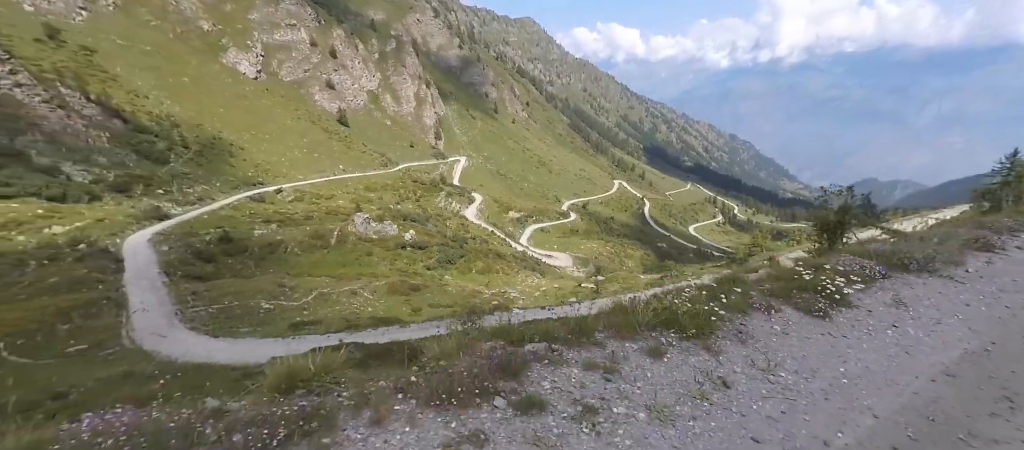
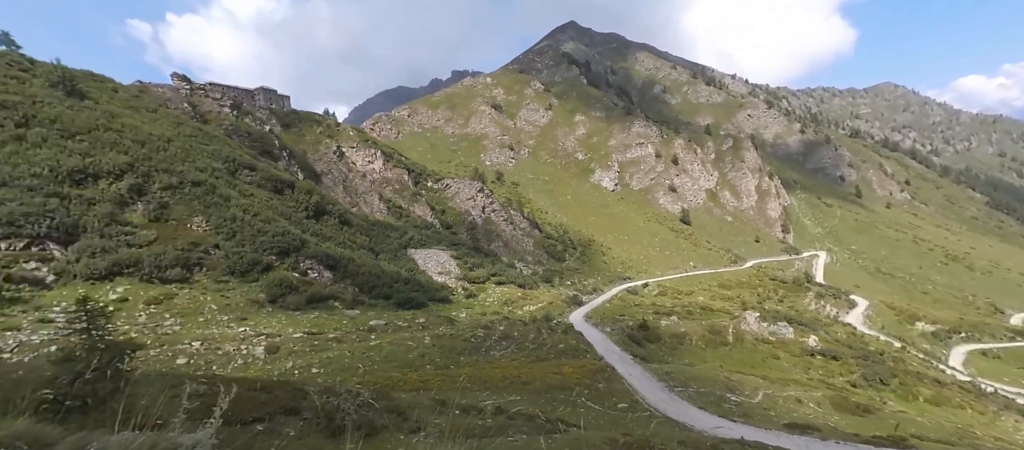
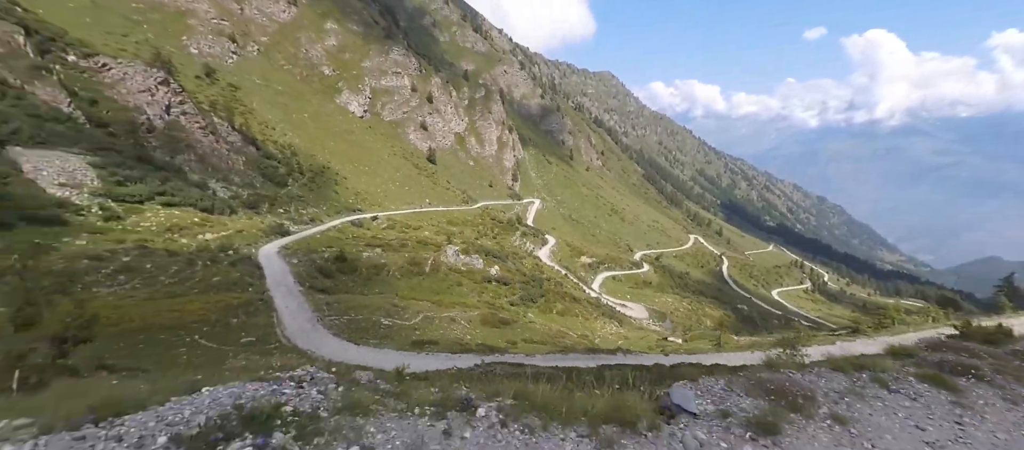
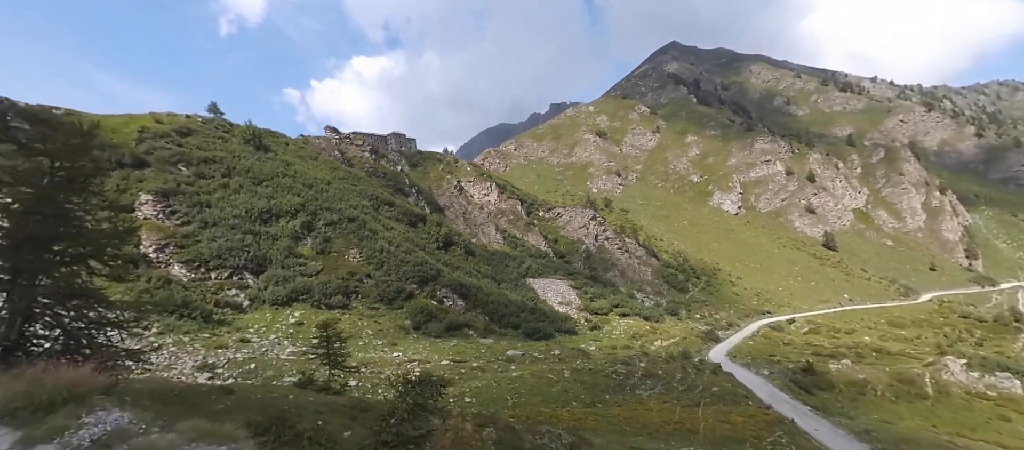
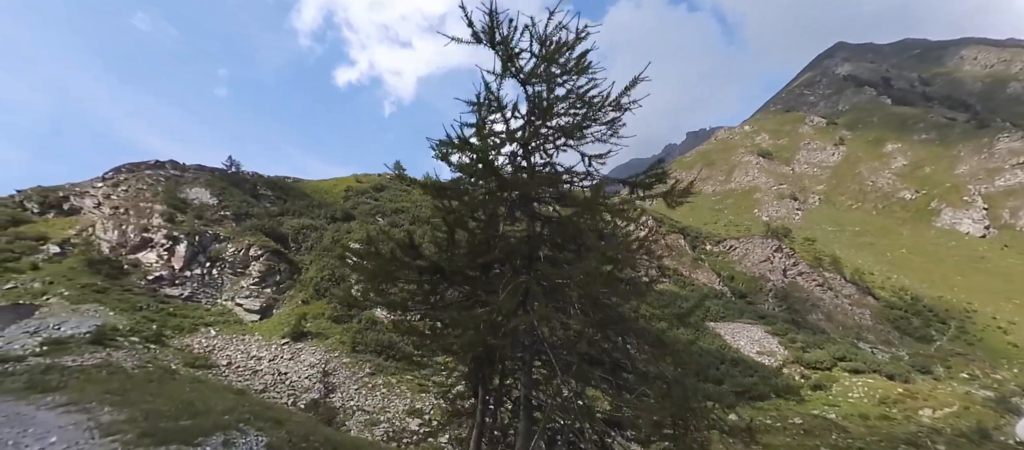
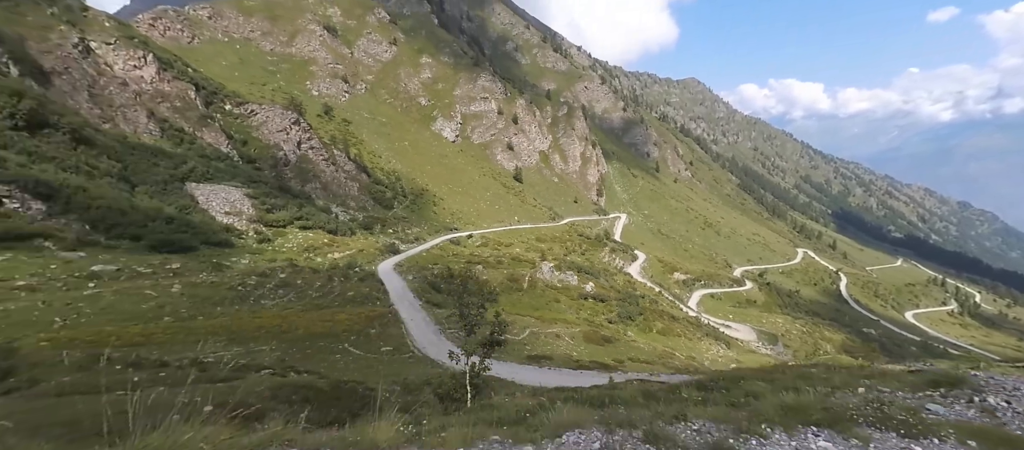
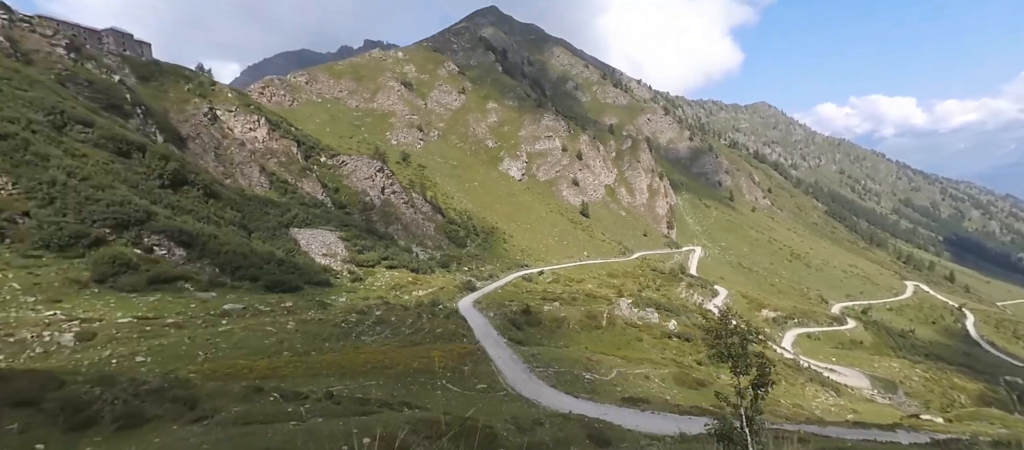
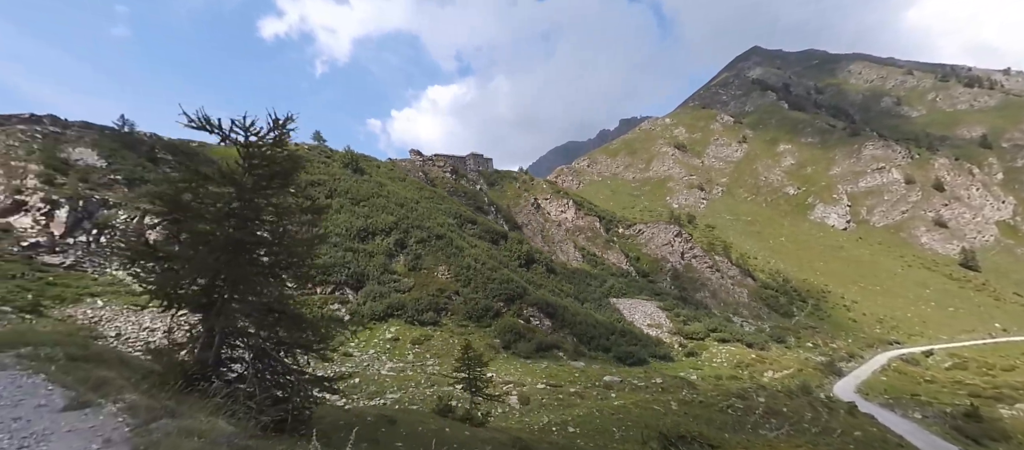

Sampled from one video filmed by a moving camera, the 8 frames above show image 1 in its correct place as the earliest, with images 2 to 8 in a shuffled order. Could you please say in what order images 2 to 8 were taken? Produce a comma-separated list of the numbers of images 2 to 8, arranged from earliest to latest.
3, 6, 7, 2, 4, 8, 5
